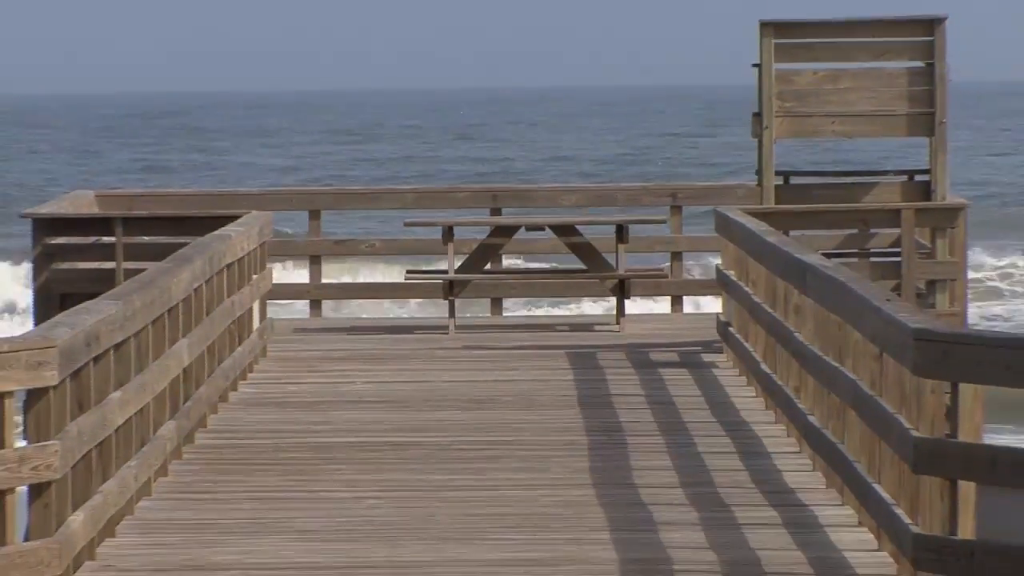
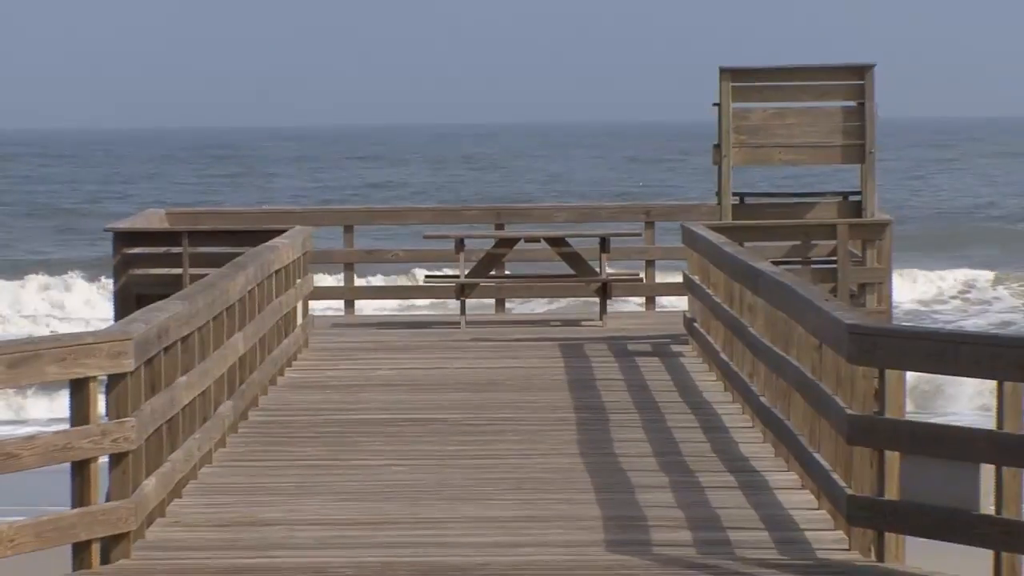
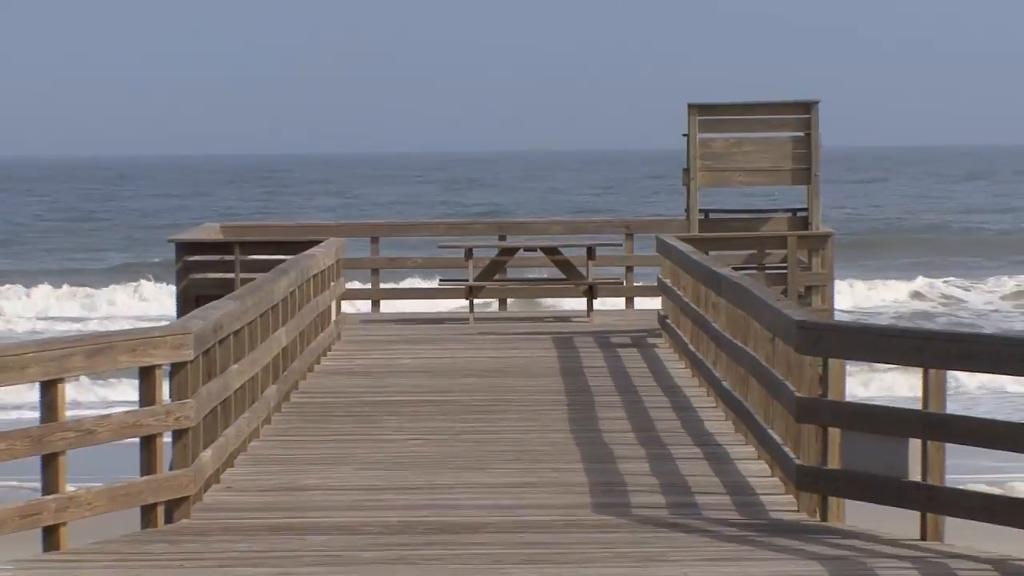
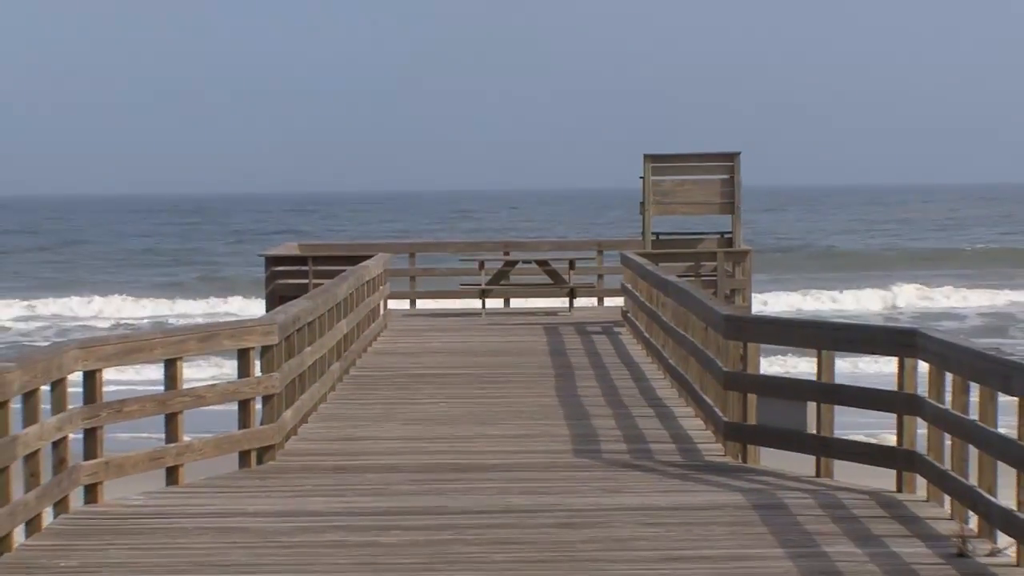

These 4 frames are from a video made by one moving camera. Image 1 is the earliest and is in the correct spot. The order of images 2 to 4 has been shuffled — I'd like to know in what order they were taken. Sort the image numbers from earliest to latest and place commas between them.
2, 3, 4
